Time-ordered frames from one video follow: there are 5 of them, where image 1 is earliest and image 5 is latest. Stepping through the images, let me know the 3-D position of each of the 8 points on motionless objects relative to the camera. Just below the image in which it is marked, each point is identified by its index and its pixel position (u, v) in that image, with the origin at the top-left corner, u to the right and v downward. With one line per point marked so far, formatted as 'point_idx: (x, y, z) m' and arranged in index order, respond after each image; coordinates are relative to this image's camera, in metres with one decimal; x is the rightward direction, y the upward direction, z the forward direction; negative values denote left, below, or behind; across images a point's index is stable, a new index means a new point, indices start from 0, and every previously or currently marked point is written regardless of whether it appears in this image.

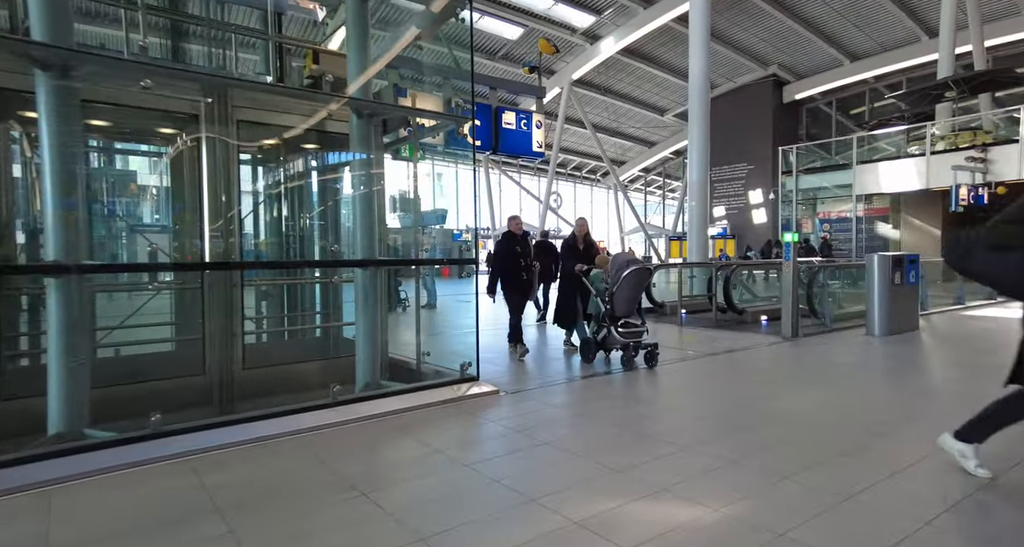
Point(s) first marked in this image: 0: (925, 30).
0: (+14.1, +8.3, +19.3) m
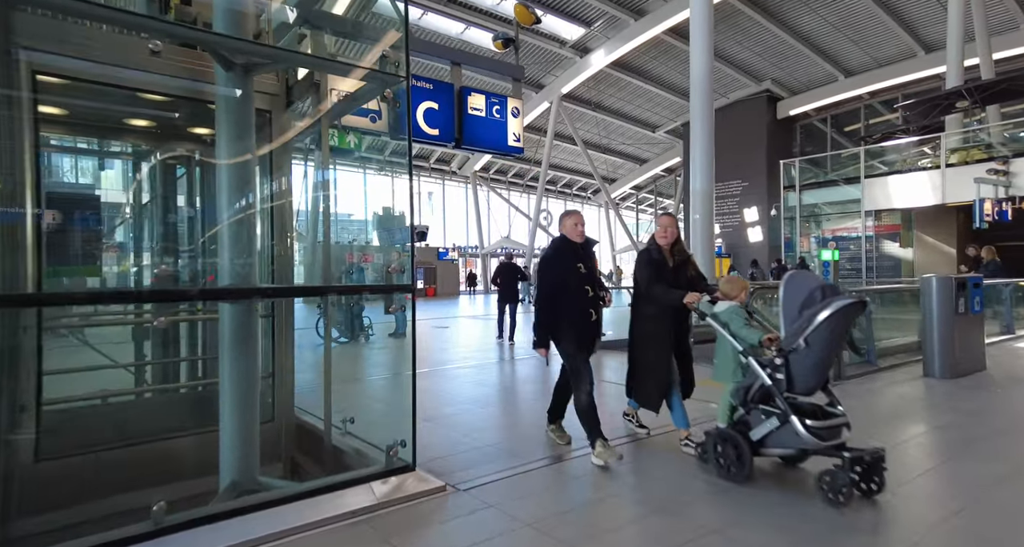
0: (+13.7, +7.6, +18.9) m
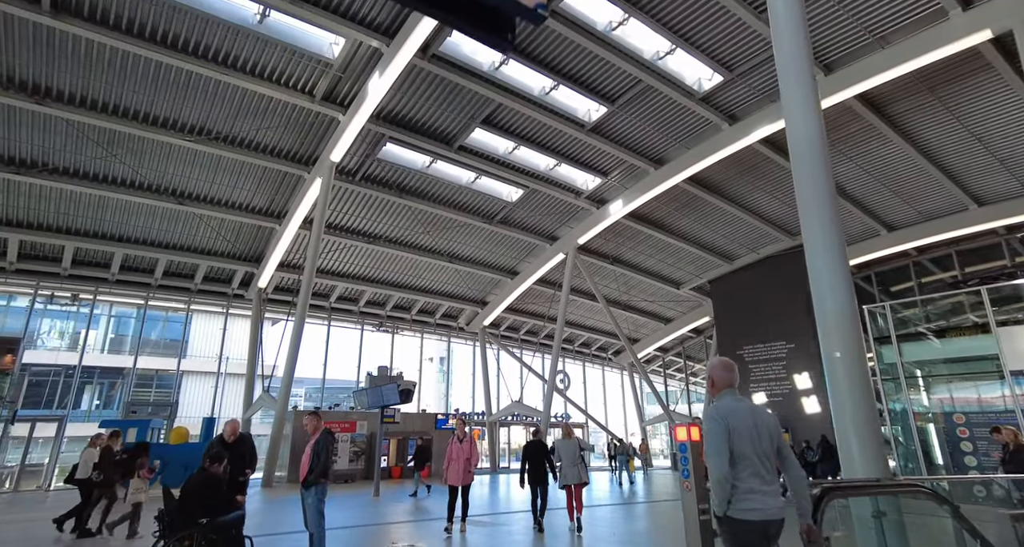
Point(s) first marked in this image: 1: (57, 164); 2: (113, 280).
0: (+14.1, +2.4, +17.3) m
1: (-11.1, +2.7, +13.8) m
2: (-13.5, -0.2, +19.0) m
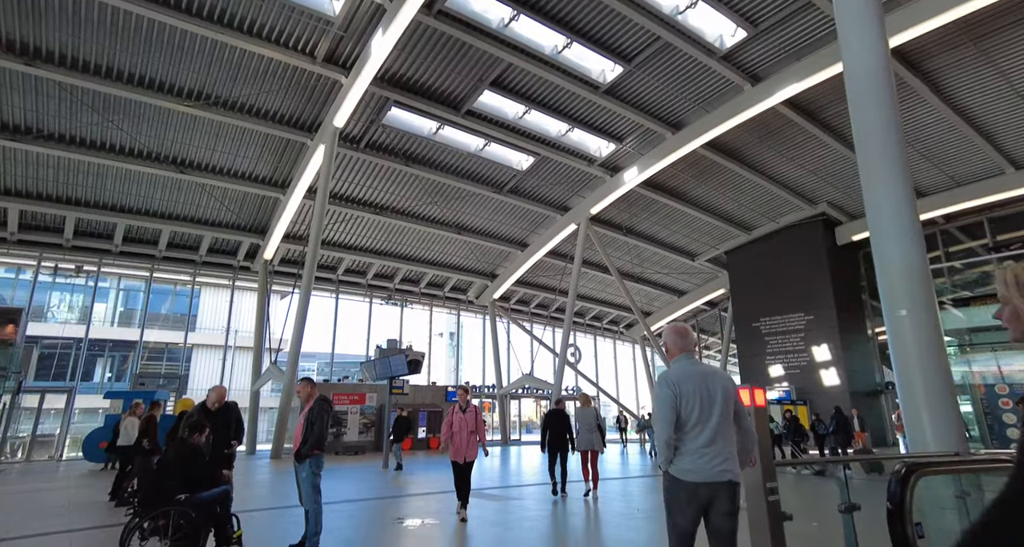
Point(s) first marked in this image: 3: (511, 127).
0: (+14.4, +3.3, +16.4) m
1: (-10.9, +3.4, +13.3) m
2: (-13.1, +0.7, +18.8) m
3: (0.0, +4.1, +15.7) m
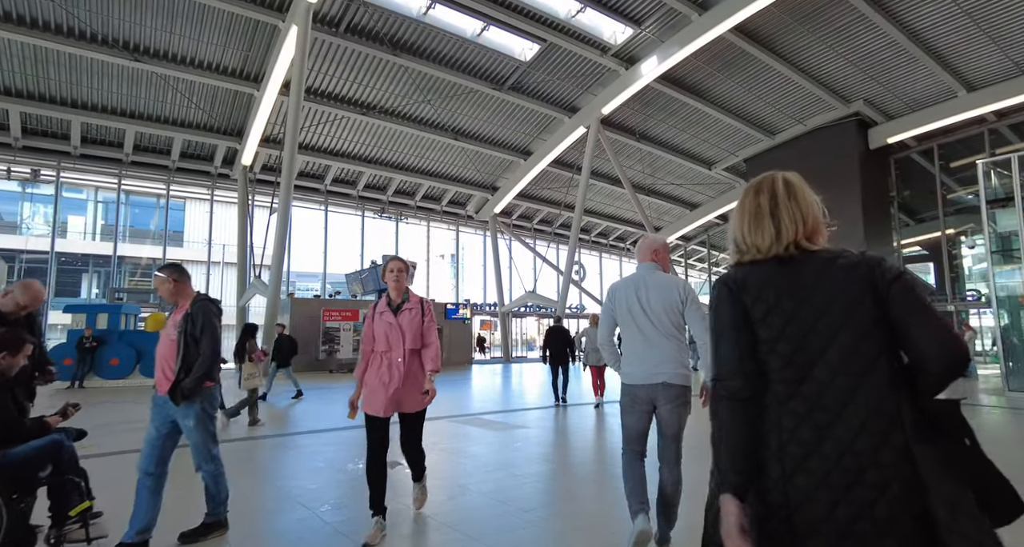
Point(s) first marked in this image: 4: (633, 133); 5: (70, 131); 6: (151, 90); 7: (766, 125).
0: (+14.4, +5.8, +14.4) m
1: (-10.8, +5.4, +11.3) m
2: (-13.0, +3.5, +17.1) m
3: (0.0, +6.4, +13.6) m
4: (+4.2, +4.9, +19.8) m
5: (-12.5, +4.0, +16.2) m
6: (-9.2, +4.7, +14.5) m
7: (+8.6, +5.0, +19.2) m
